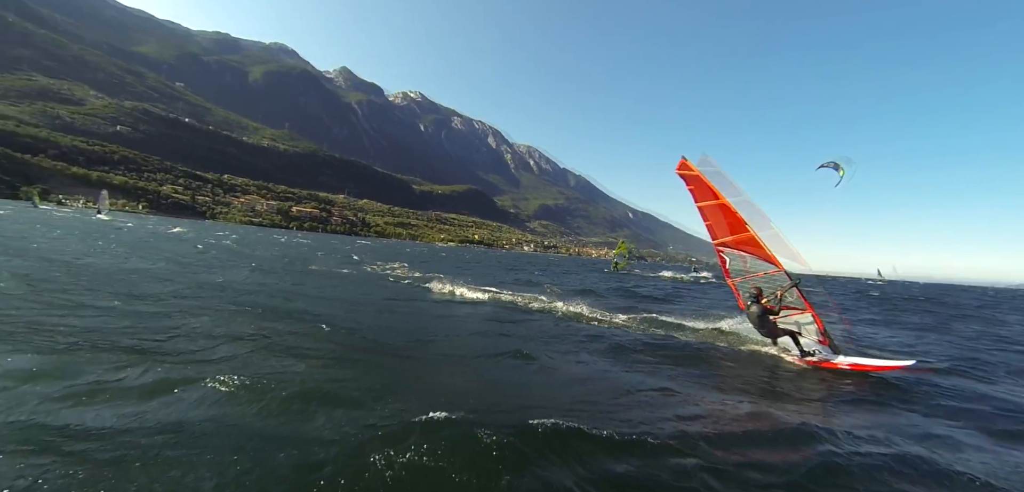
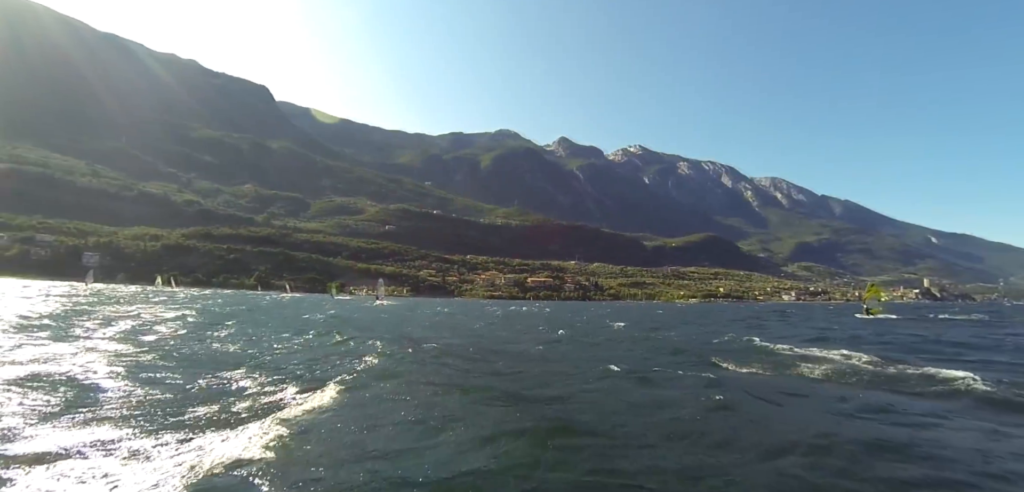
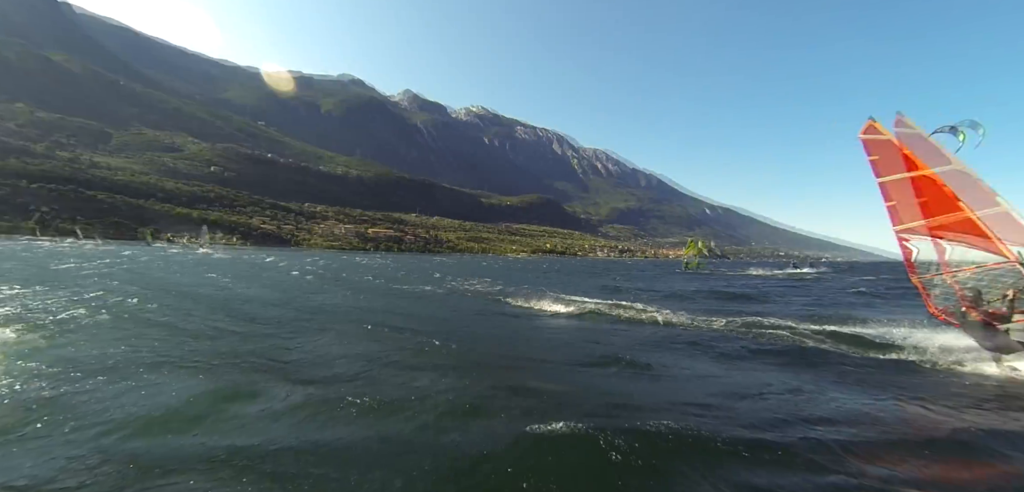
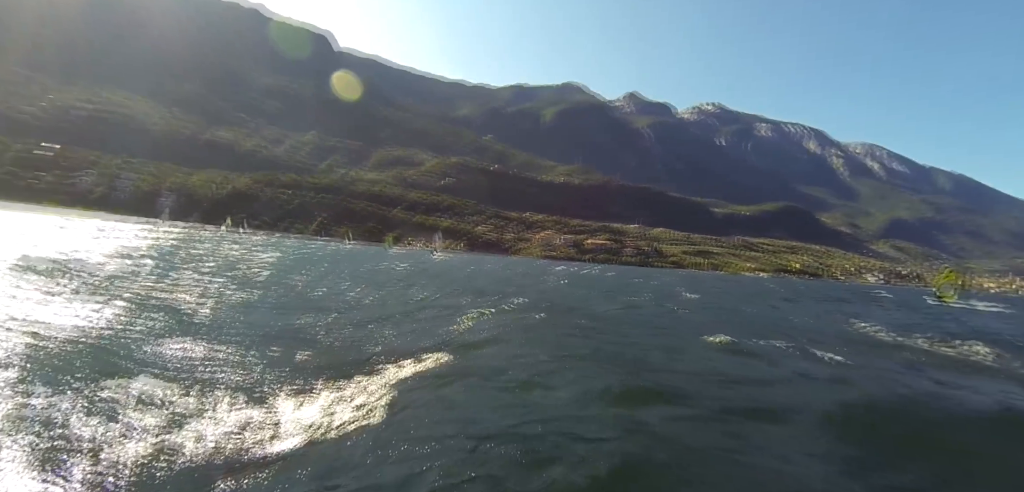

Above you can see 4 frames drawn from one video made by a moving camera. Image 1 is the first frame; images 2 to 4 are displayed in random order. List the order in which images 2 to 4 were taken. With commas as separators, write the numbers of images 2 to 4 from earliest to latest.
3, 2, 4
